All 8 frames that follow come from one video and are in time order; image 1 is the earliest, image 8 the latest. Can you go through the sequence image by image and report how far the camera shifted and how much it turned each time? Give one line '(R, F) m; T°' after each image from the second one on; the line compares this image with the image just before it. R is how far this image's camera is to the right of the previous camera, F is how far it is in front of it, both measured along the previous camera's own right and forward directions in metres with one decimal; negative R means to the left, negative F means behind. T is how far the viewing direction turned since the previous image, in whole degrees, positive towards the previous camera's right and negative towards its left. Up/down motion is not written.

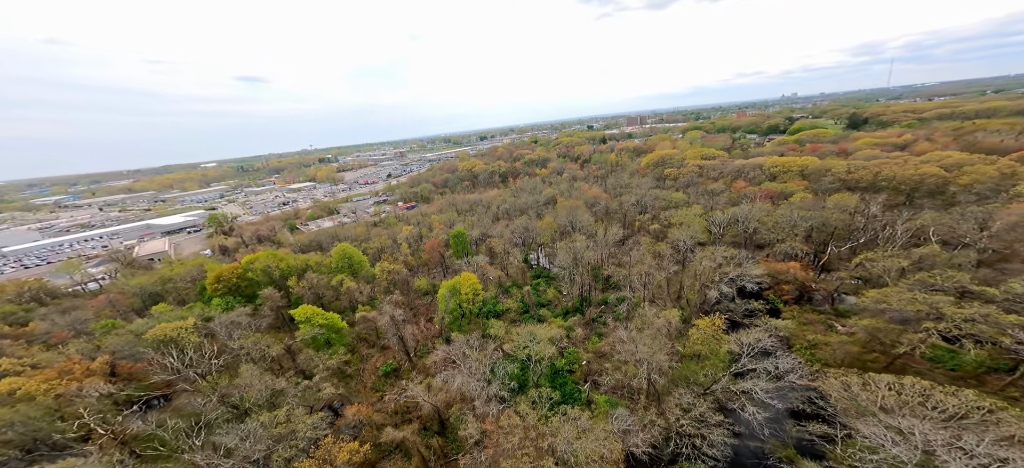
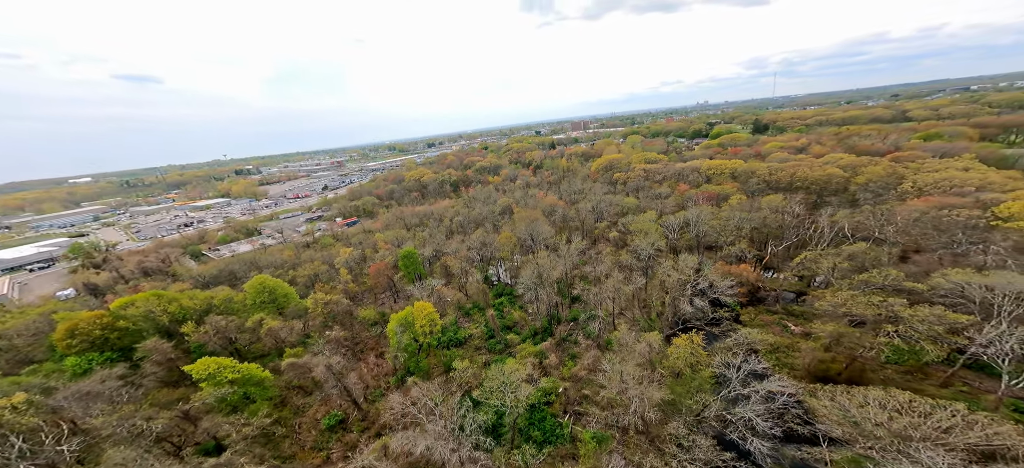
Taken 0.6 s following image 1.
(-1.0, +2.8) m; +9°
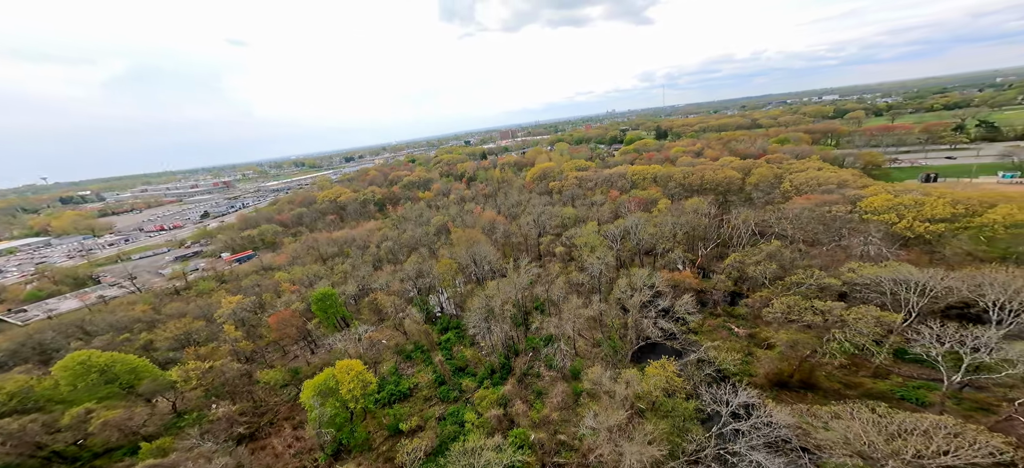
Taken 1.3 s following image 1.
(-1.2, +3.5) m; +12°
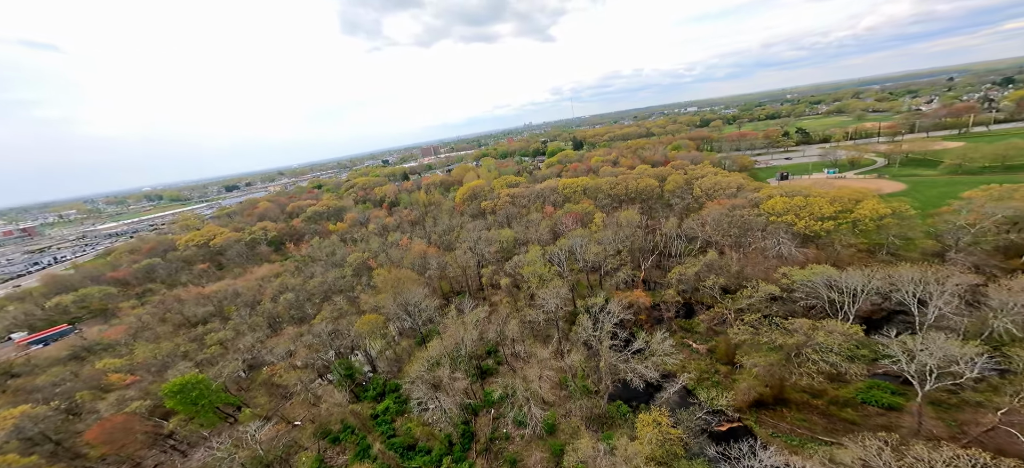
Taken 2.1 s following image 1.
(-1.0, +4.4) m; +13°
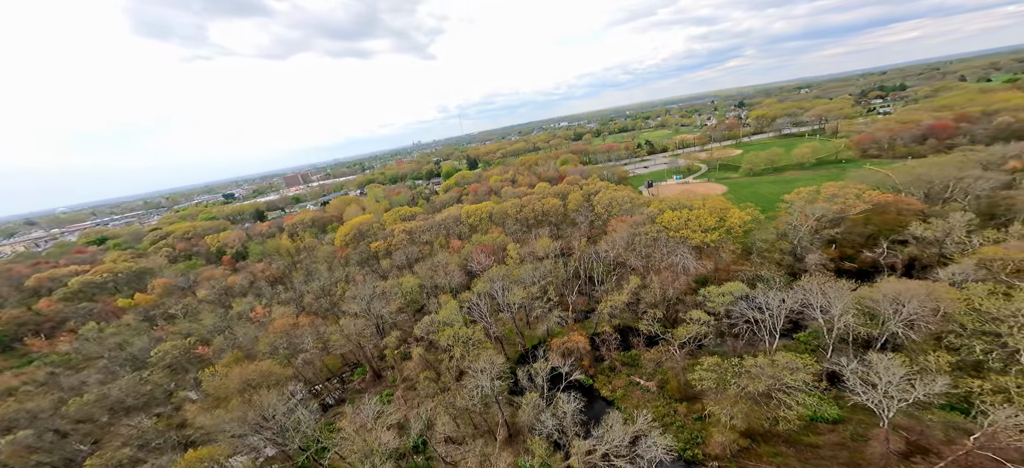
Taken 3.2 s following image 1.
(-0.8, +6.0) m; +17°
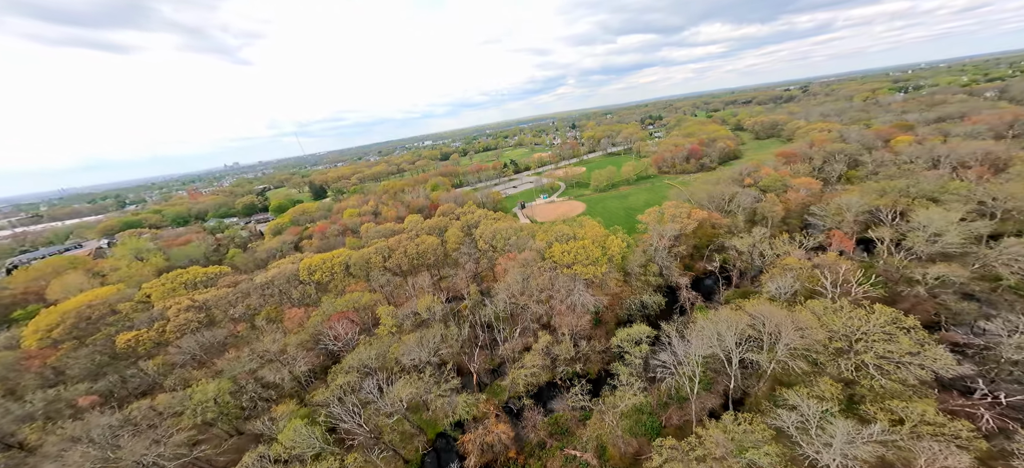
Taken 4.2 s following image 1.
(-0.7, +7.0) m; +22°
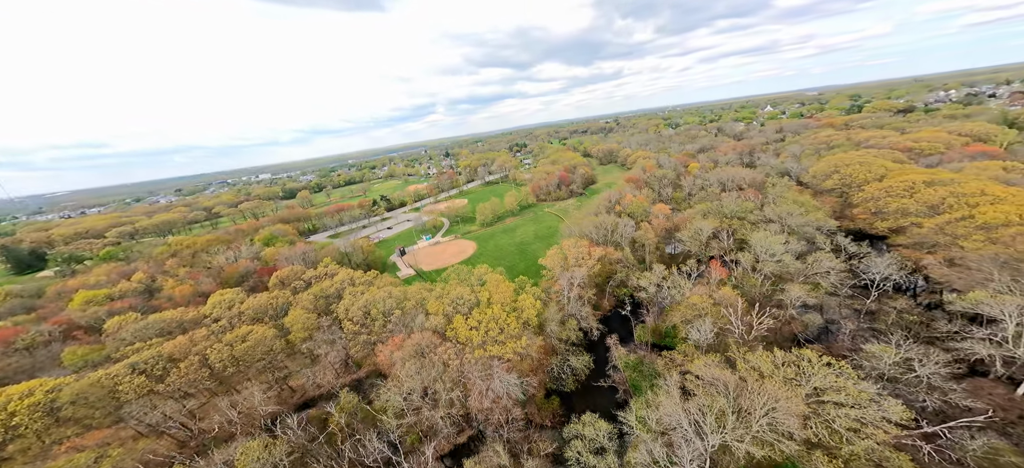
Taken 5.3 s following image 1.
(-2.4, +9.7) m; +21°
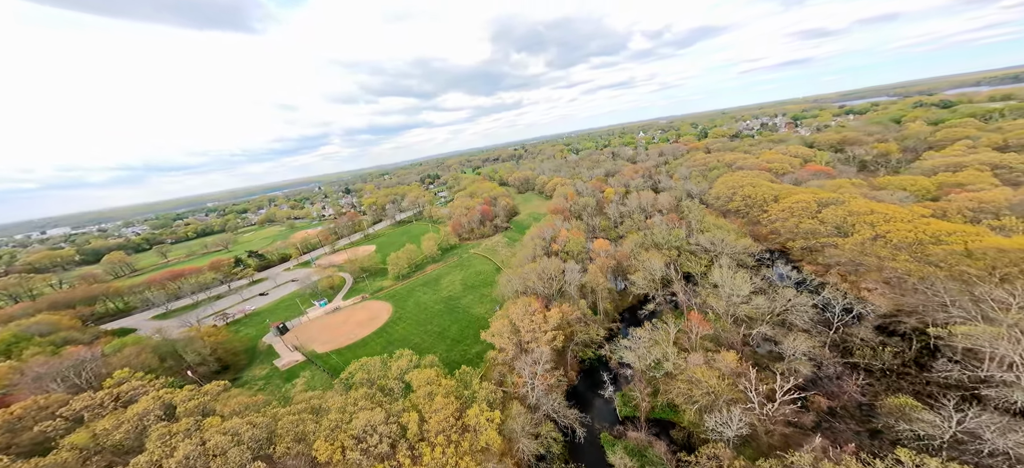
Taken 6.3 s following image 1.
(-1.9, +14.8) m; +14°
